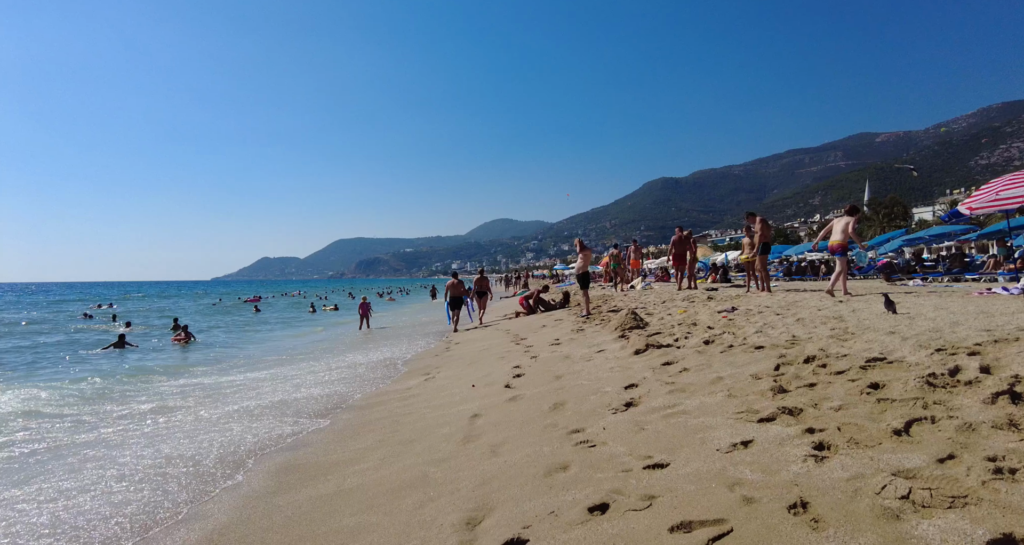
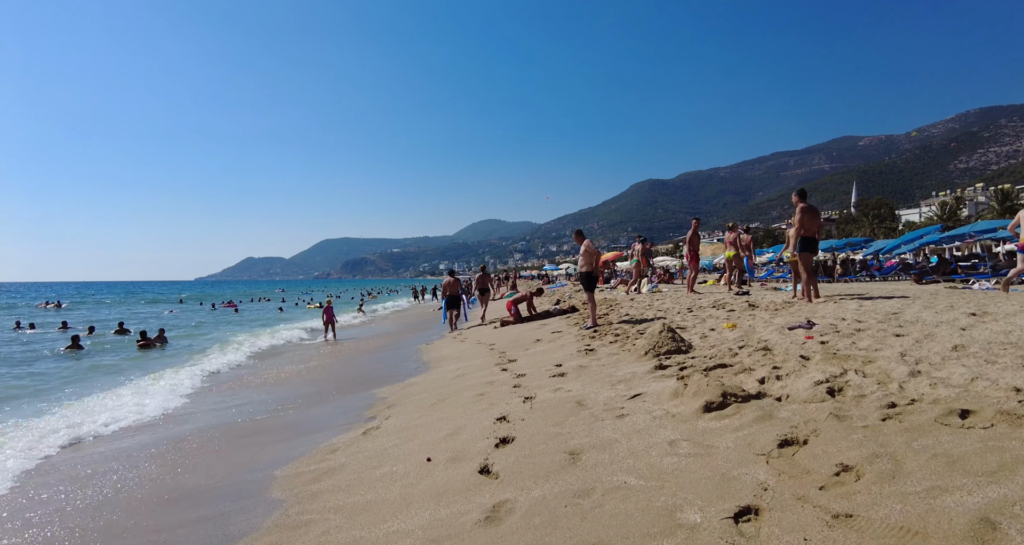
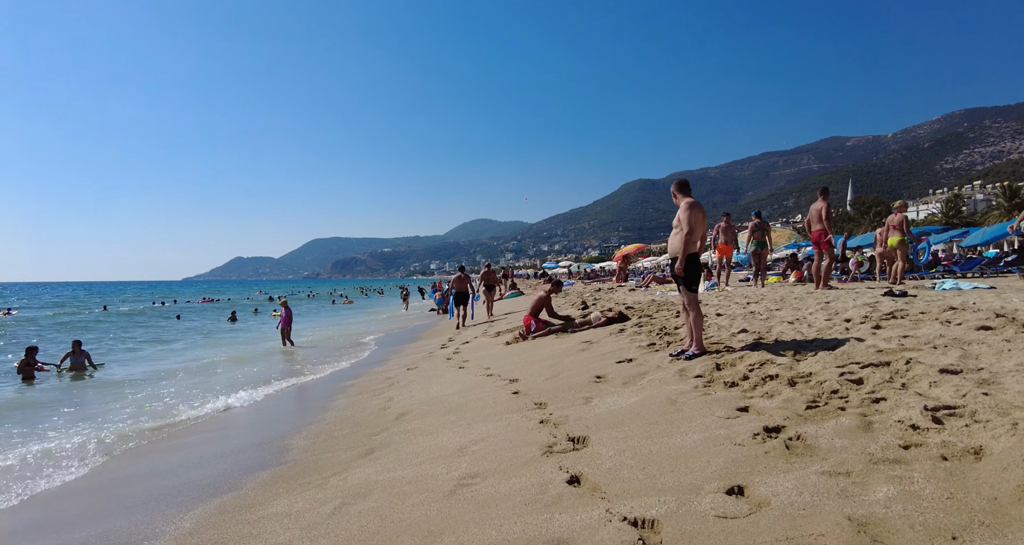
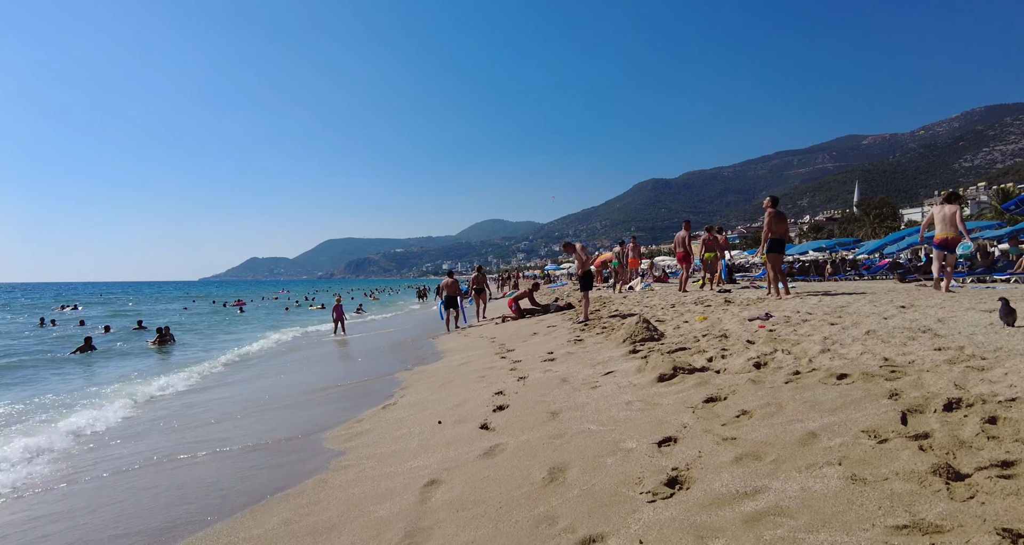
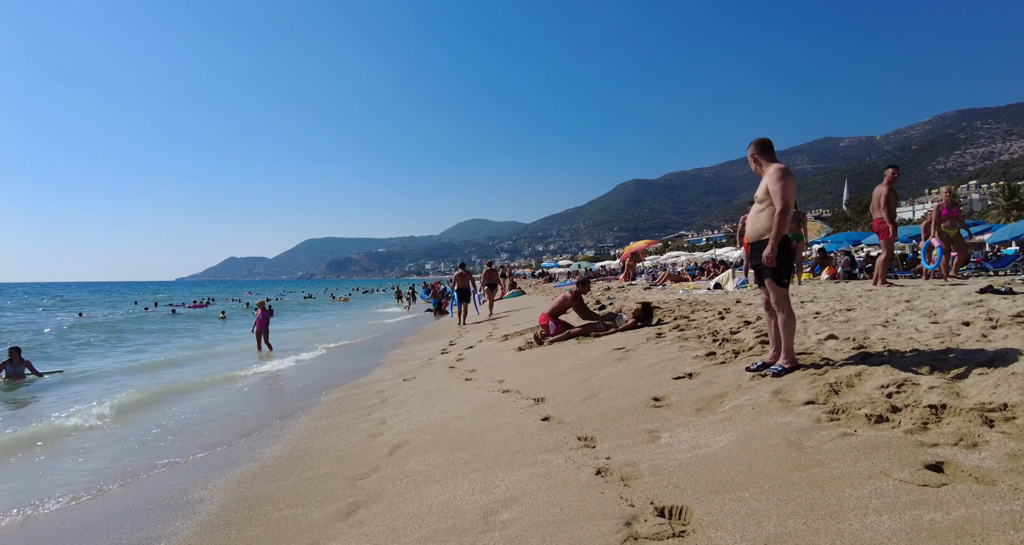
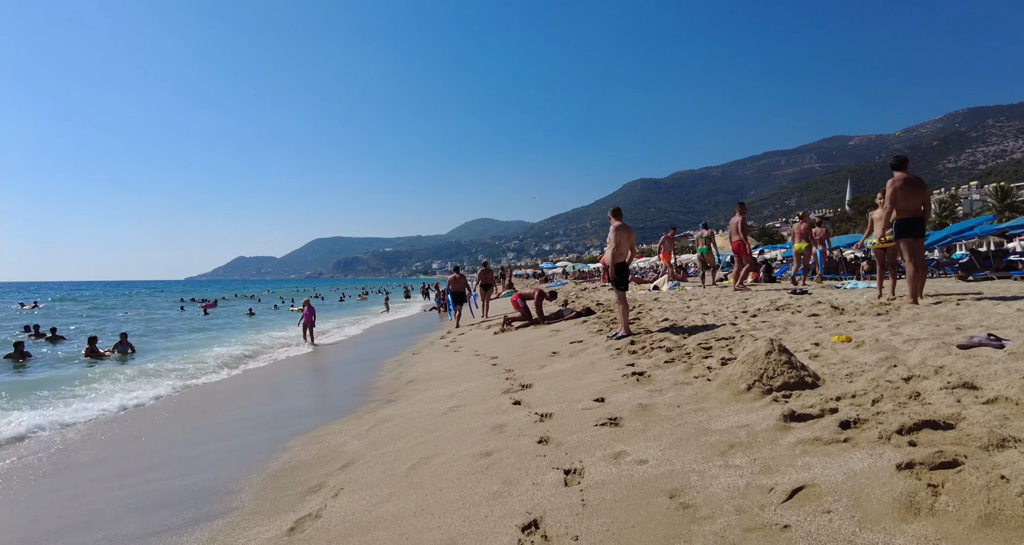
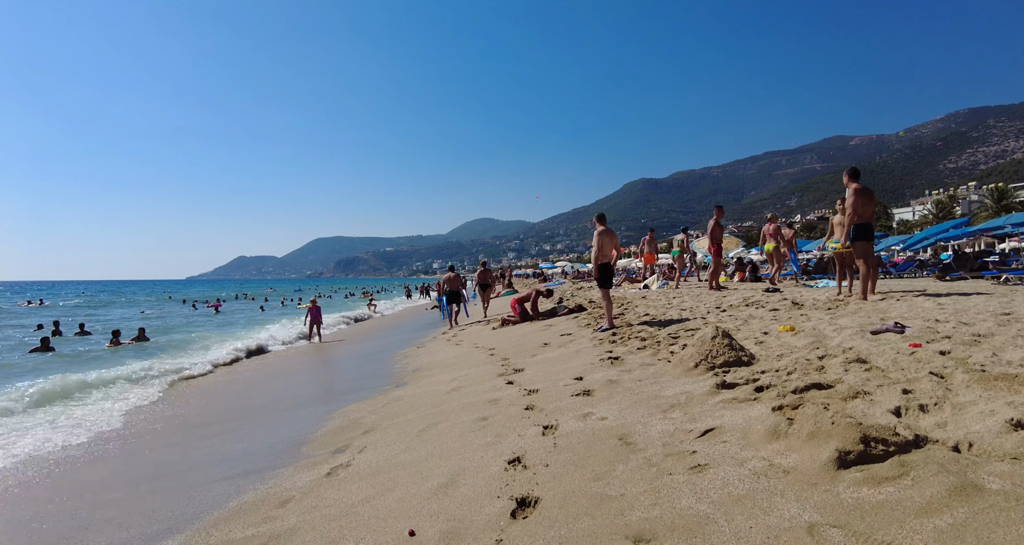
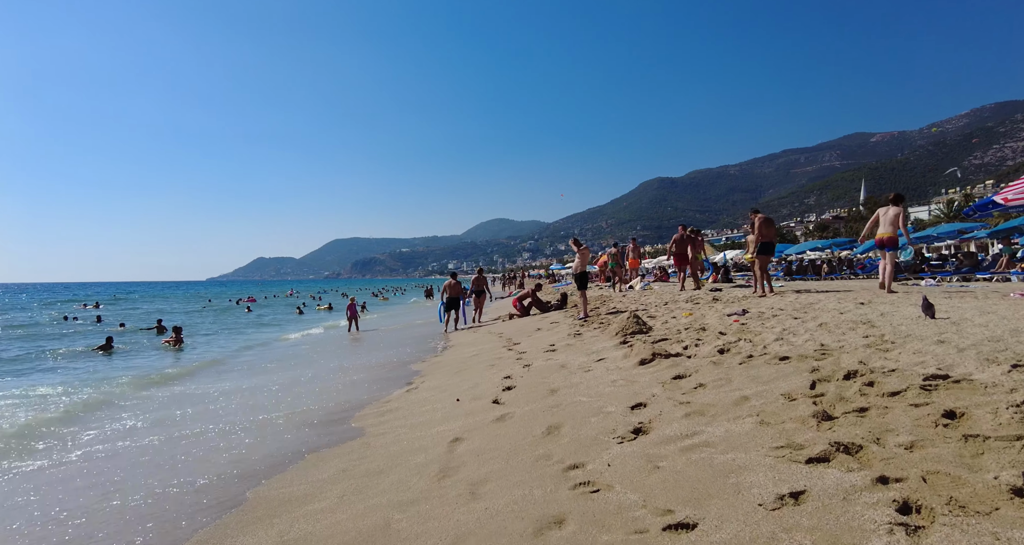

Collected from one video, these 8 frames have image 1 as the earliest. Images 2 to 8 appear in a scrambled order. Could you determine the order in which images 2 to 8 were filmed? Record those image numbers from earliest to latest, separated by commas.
8, 4, 2, 7, 6, 3, 5
